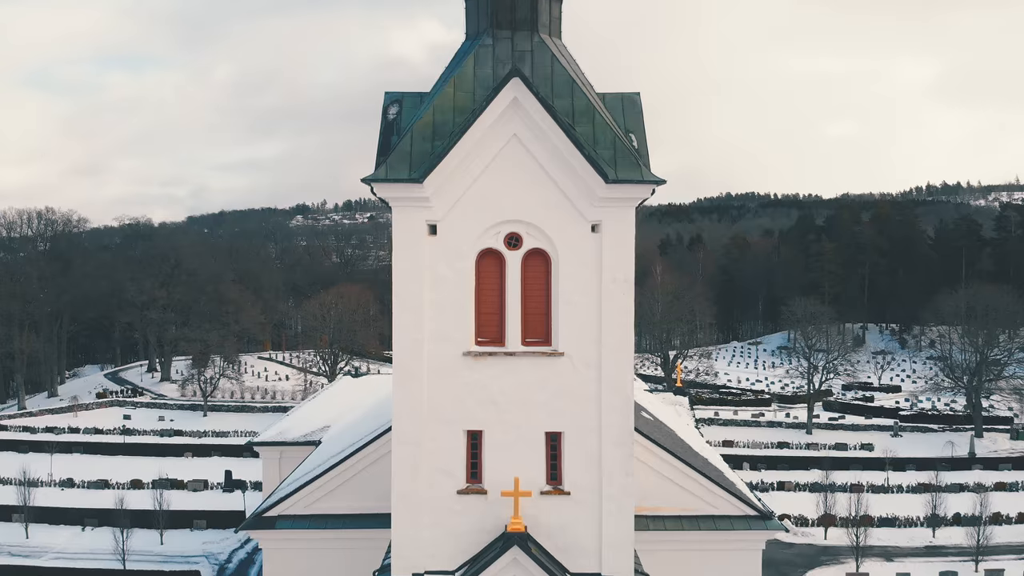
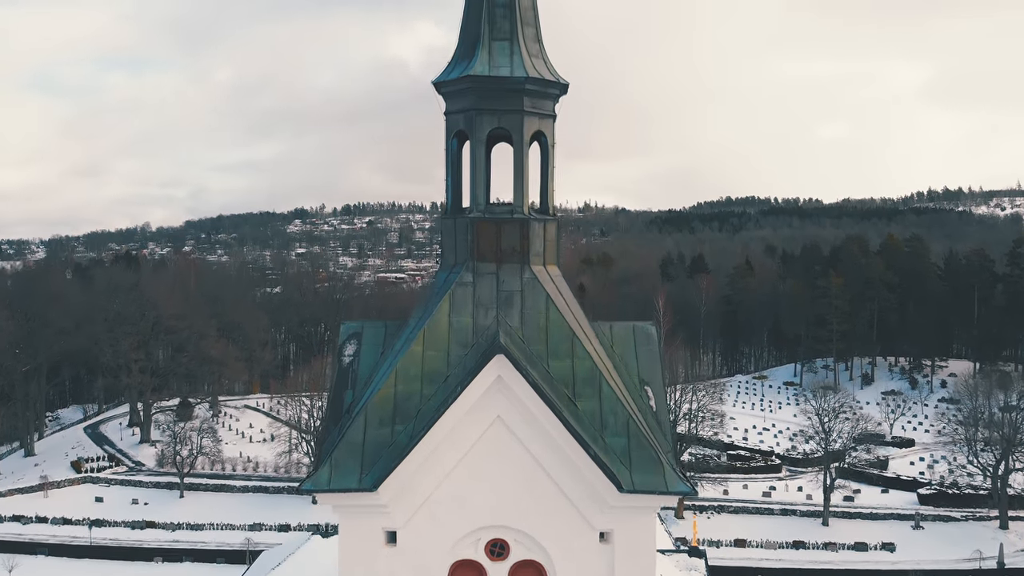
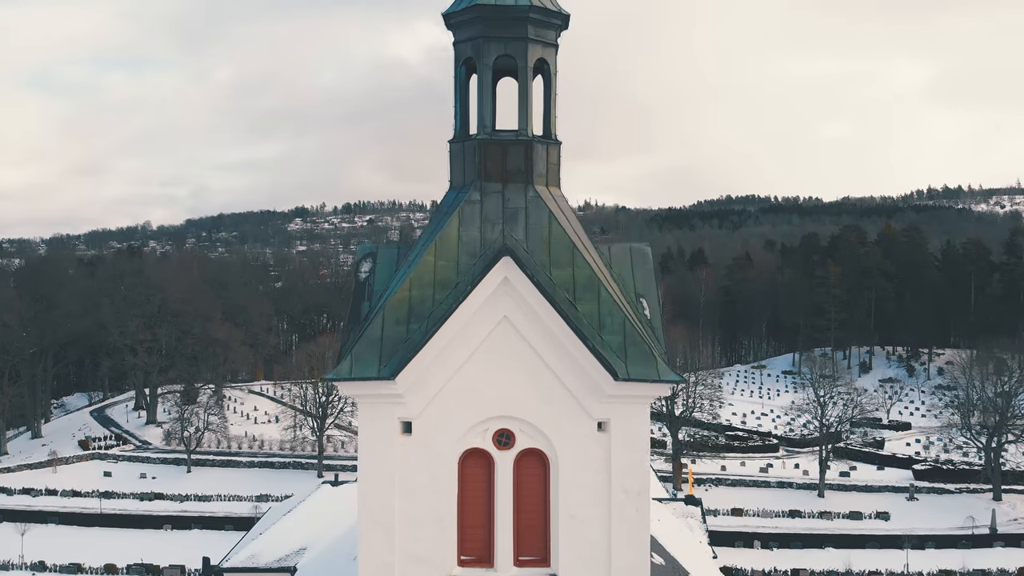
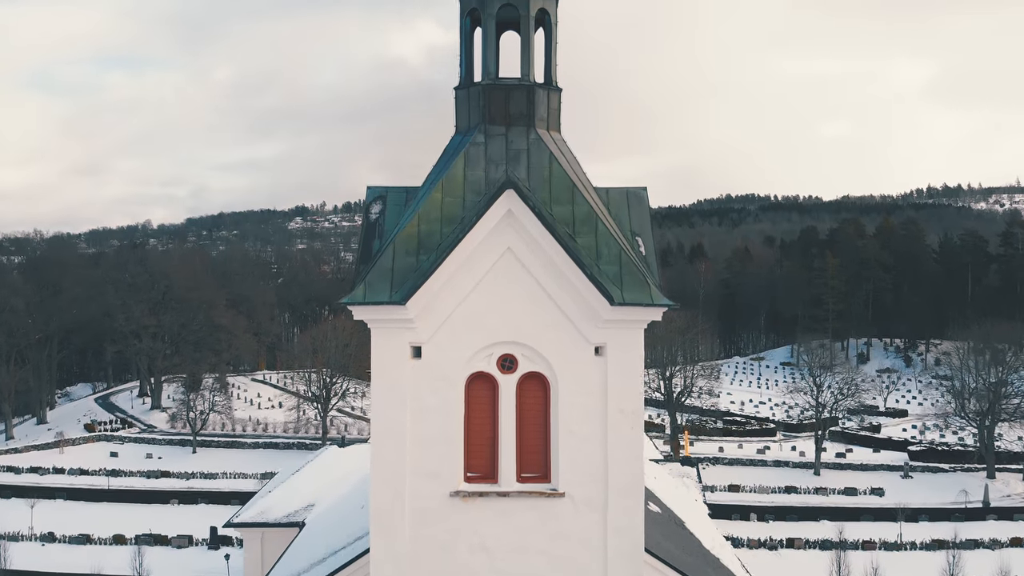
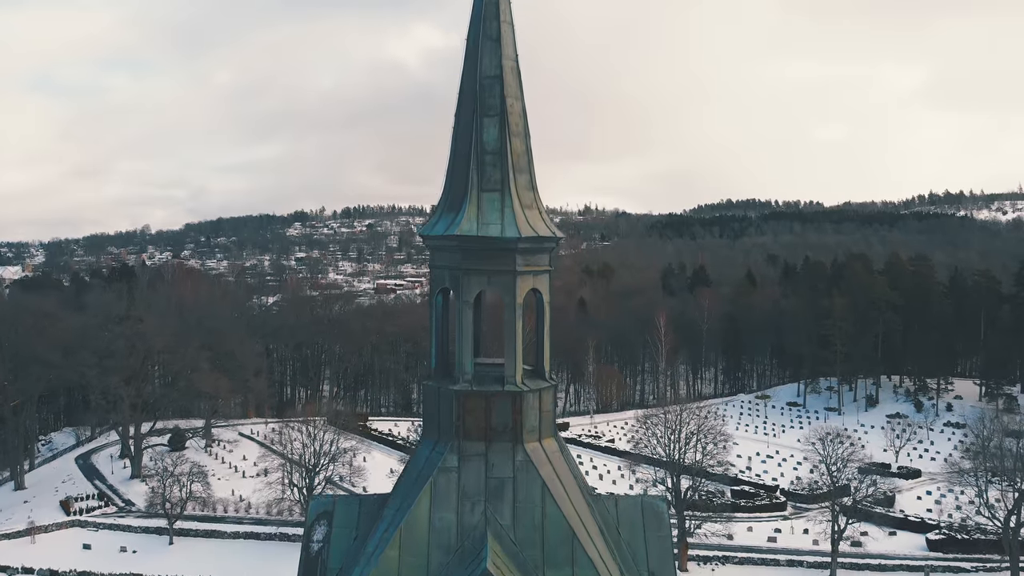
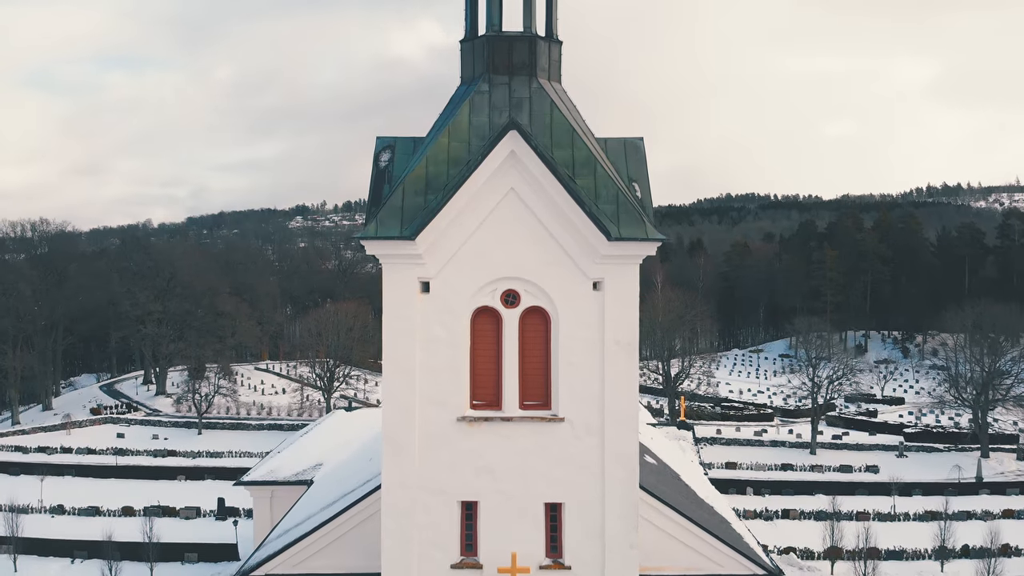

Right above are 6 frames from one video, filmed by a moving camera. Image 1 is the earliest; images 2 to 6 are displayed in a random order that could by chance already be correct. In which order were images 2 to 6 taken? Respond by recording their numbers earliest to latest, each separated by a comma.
6, 4, 3, 2, 5
